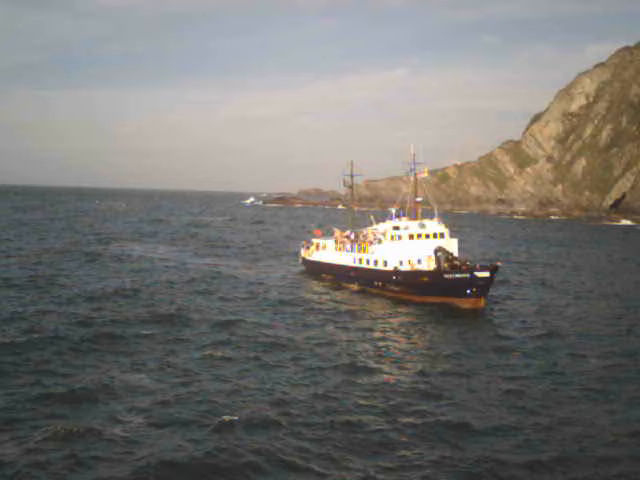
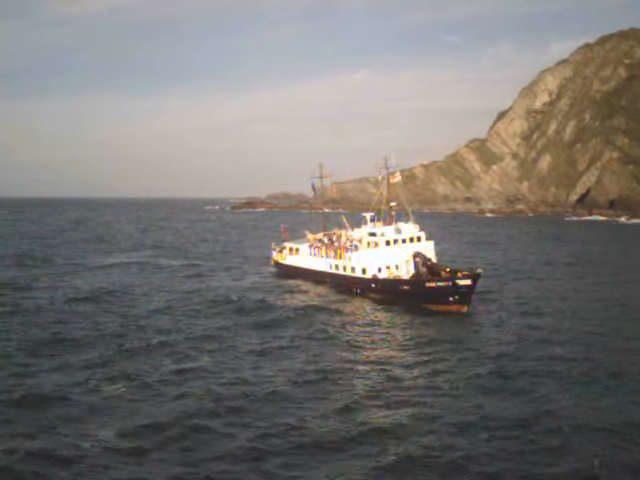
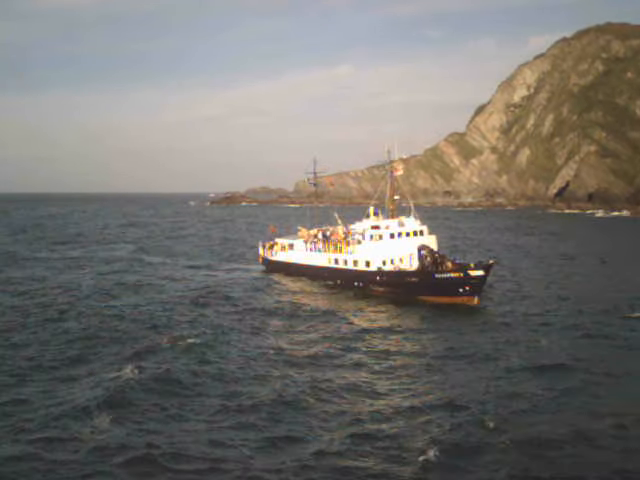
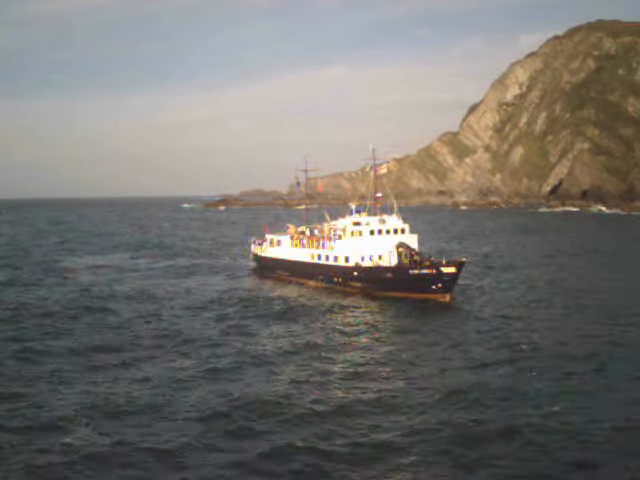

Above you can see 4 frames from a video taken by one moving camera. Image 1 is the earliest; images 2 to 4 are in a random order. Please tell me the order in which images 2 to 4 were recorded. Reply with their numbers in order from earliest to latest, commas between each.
2, 4, 3
